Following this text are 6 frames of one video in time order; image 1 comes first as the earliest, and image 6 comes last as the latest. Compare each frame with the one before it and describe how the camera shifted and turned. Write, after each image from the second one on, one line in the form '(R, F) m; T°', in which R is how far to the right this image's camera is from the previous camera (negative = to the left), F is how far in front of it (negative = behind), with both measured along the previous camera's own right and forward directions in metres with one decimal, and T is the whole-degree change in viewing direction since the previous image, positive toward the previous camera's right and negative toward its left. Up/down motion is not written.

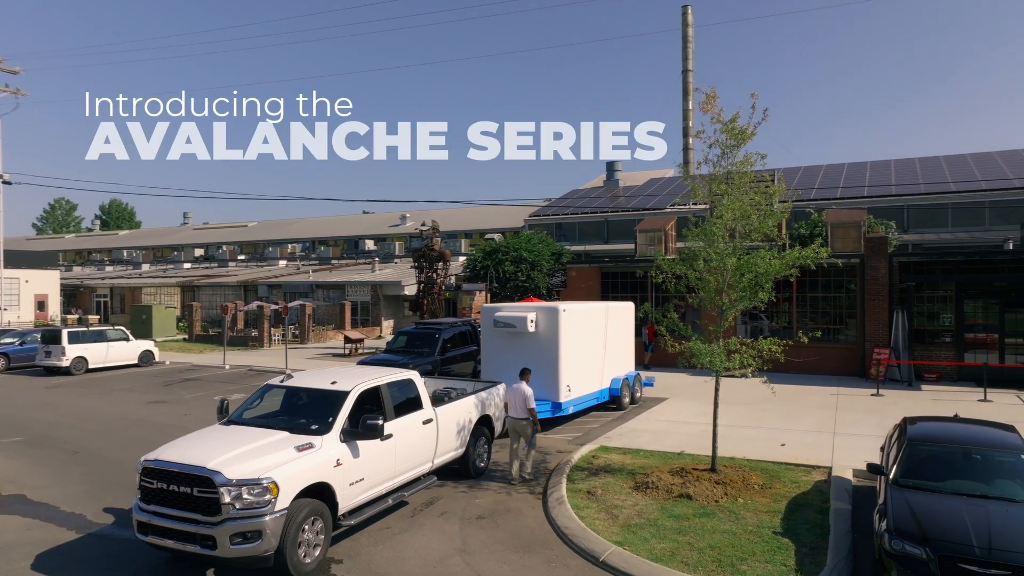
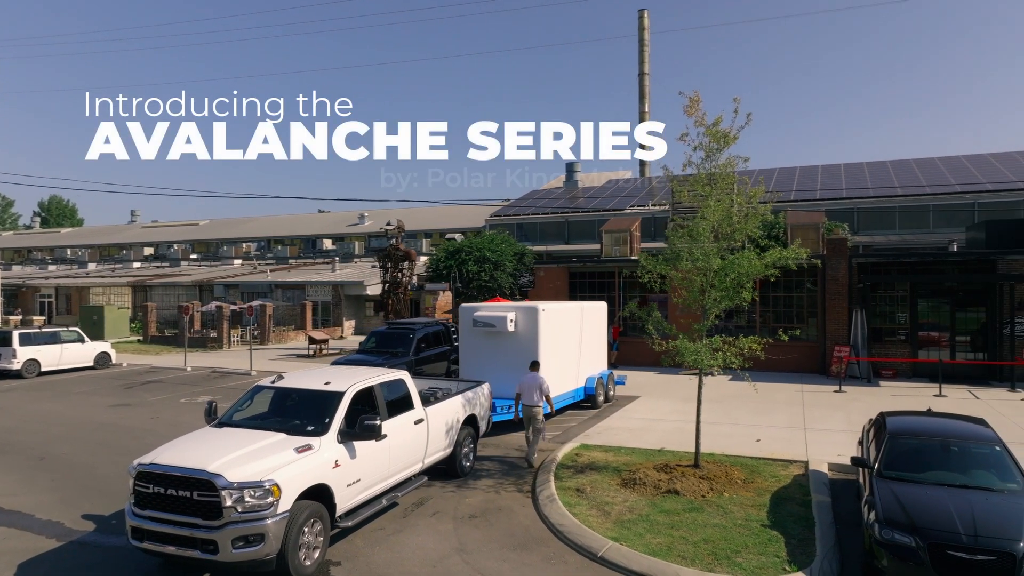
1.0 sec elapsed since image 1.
(-0.4, 0.0) m; +4°
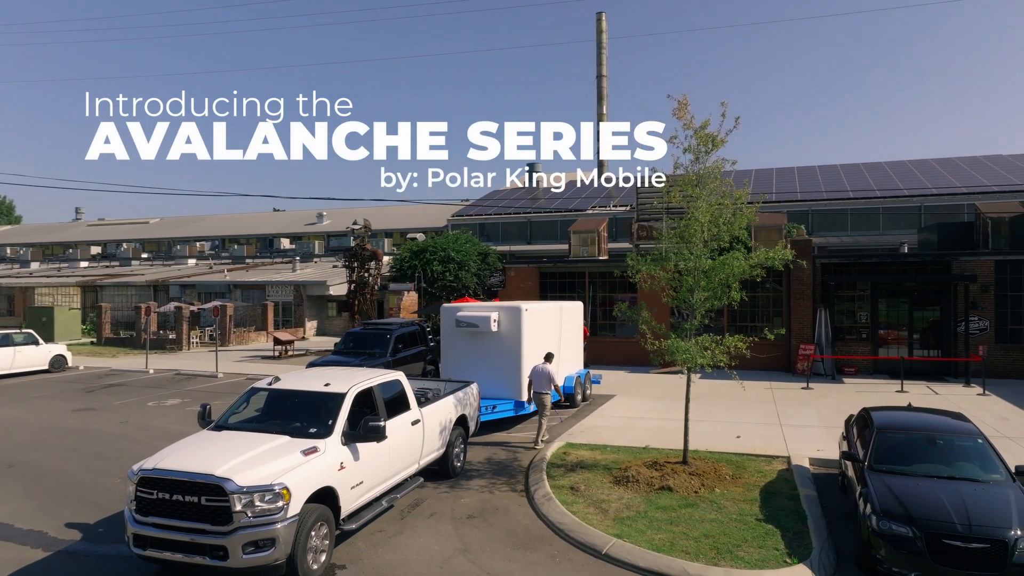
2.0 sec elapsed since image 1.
(-0.5, 0.0) m; +4°
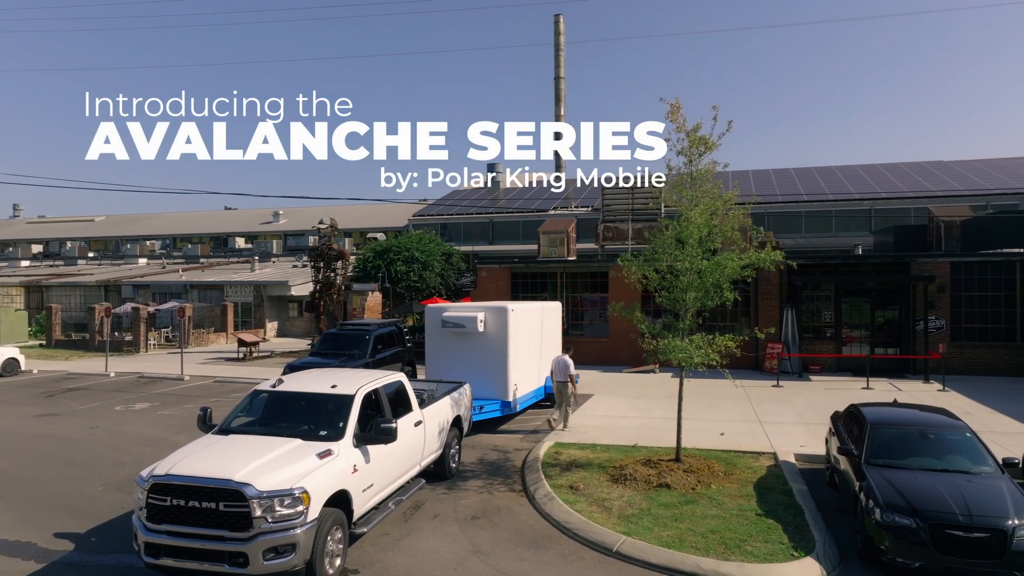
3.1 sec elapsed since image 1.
(-0.5, 0.0) m; +4°
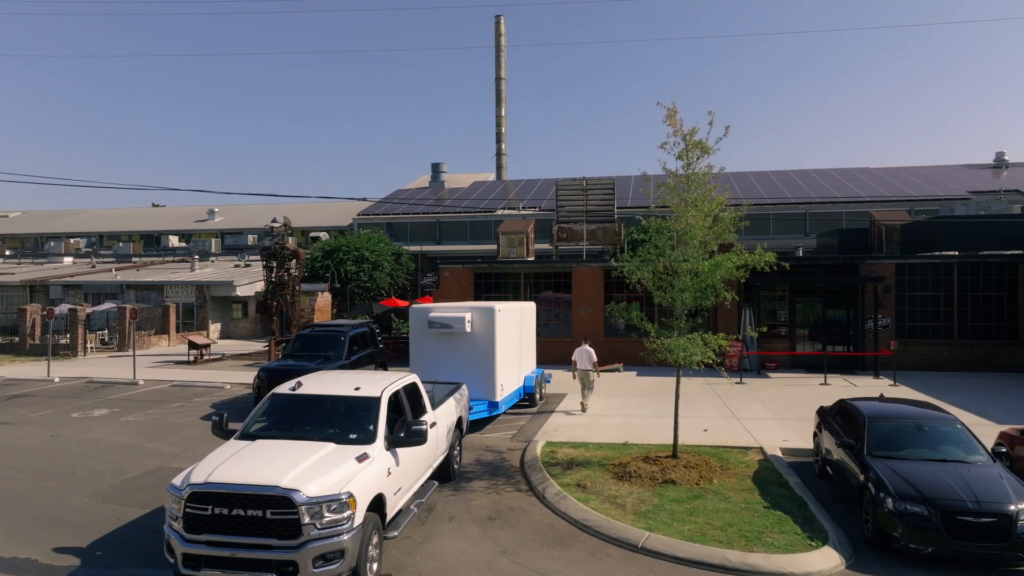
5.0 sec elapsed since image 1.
(-0.9, 0.0) m; +5°
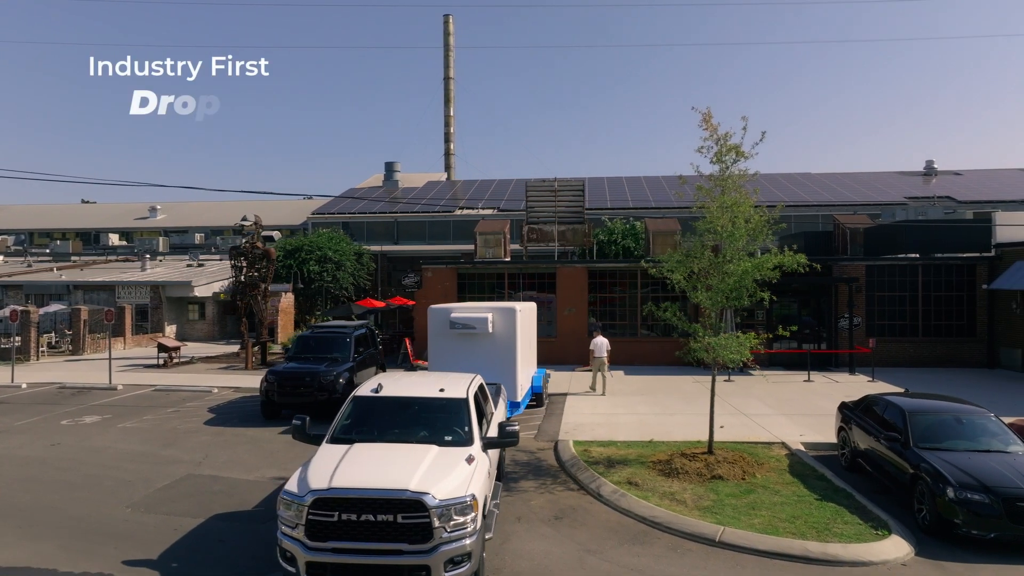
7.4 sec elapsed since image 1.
(-1.4, 0.0) m; +5°
